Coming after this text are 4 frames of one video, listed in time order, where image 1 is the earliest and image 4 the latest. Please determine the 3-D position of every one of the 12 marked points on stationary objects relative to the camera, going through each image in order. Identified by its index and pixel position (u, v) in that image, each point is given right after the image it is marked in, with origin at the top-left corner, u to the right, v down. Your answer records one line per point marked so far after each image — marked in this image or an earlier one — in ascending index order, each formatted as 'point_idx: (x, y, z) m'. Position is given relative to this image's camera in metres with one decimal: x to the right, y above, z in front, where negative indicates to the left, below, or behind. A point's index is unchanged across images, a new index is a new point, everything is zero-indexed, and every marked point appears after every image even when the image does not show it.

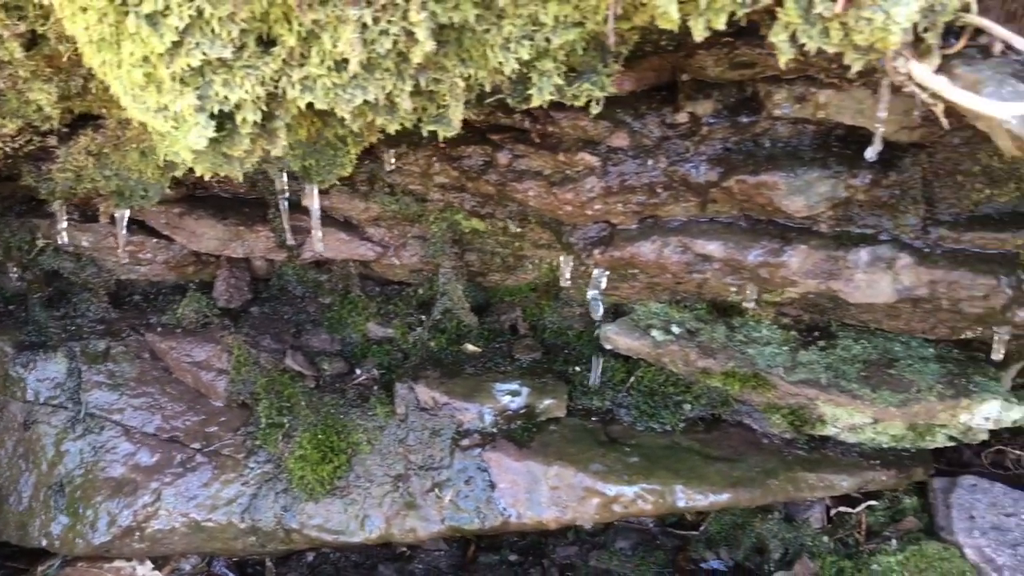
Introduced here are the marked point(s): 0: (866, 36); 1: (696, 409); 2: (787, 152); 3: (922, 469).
0: (+0.7, +0.5, +1.8) m
1: (+0.7, -0.5, +3.7) m
2: (+0.7, +0.4, +2.6) m
3: (+1.6, -0.7, +3.6) m
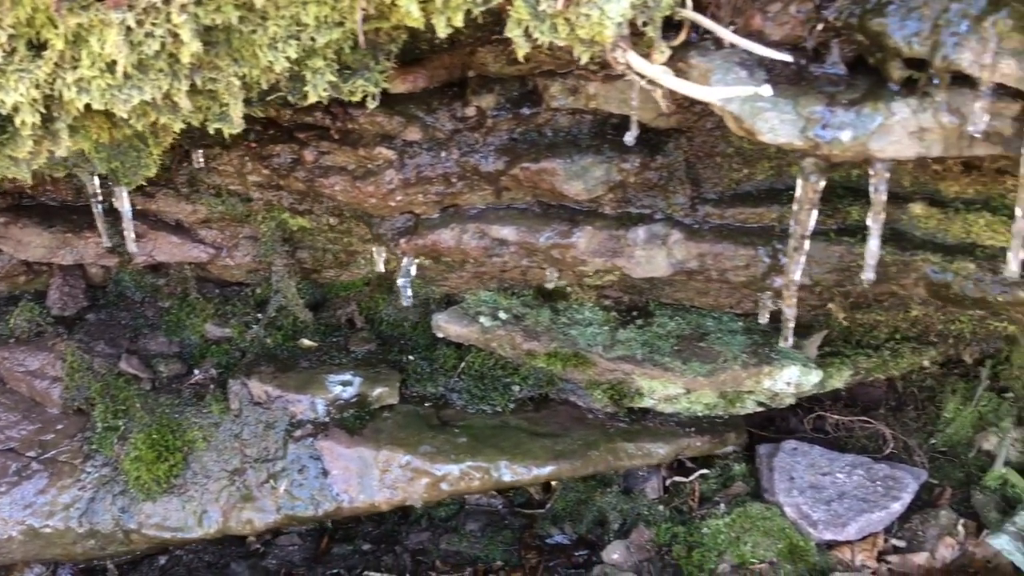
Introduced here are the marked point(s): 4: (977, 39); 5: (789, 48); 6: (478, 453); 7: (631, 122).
0: (+0.2, +0.5, +2.0) m
1: (0.0, -0.4, +3.9) m
2: (+0.2, +0.4, +2.8) m
3: (+0.9, -0.6, +3.9) m
4: (+1.0, +0.5, +1.9) m
5: (+0.7, +0.6, +2.3) m
6: (-0.1, -0.6, +3.5) m
7: (+0.3, +0.5, +2.7) m
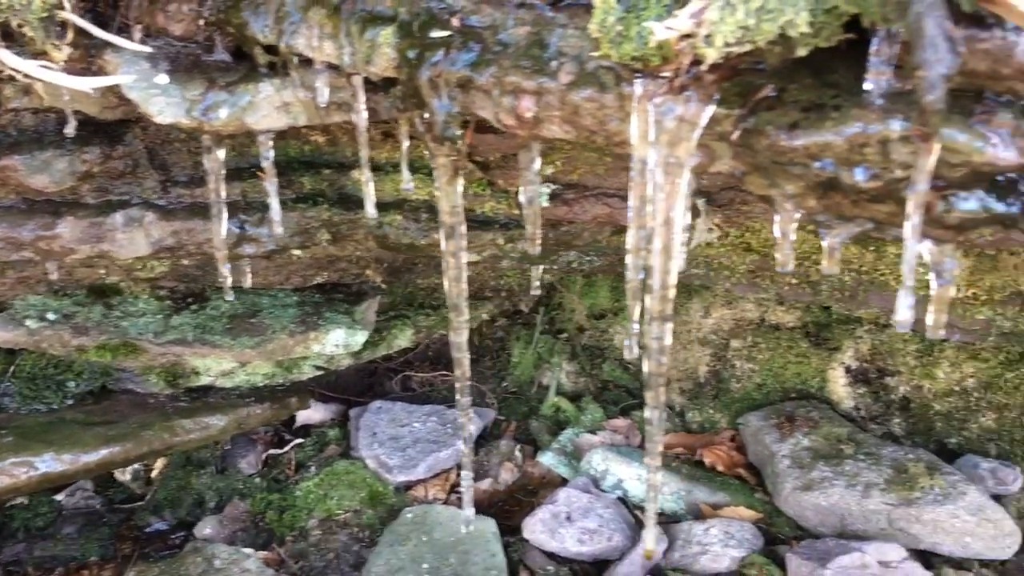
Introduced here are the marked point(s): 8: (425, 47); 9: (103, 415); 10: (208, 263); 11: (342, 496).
0: (-1.3, +0.6, +2.2) m
1: (-1.8, -0.4, +4.0) m
2: (-1.5, +0.5, +3.0) m
3: (-1.0, -0.5, +4.3) m
4: (-0.5, +0.7, +2.4) m
5: (-0.9, +0.7, +2.6) m
6: (-1.9, -0.6, +3.6) m
7: (-1.3, +0.5, +2.9) m
8: (-0.2, +0.6, +2.2) m
9: (-1.7, -0.5, +3.9) m
10: (-1.2, +0.1, +3.9) m
11: (-0.8, -1.0, +4.6) m
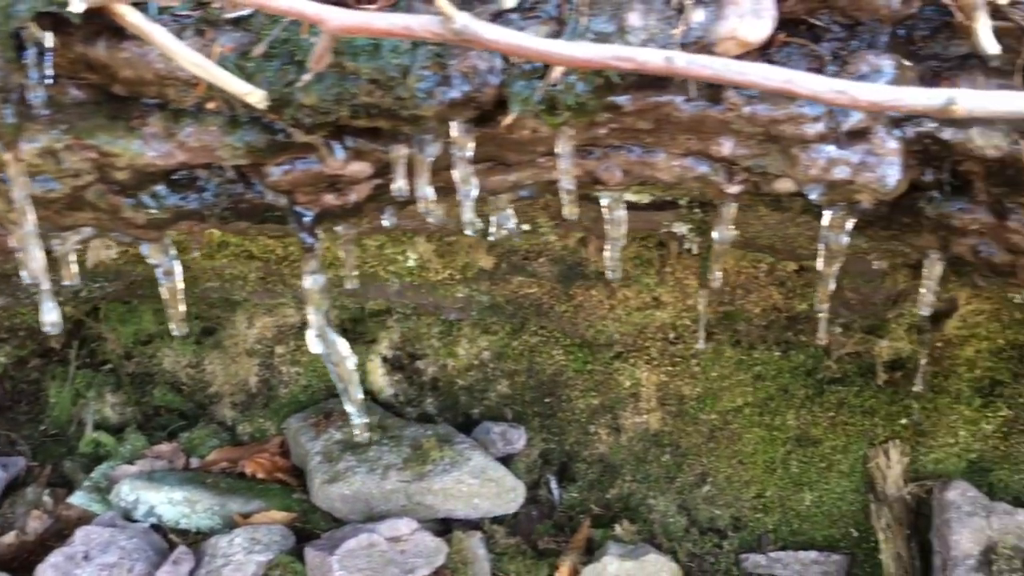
0: (-3.0, +0.3, +1.7) m
1: (-3.8, -0.8, +3.2) m
2: (-3.3, +0.1, +2.3) m
3: (-3.1, -0.8, +3.8) m
4: (-2.3, +0.5, +2.1) m
5: (-2.7, +0.4, +2.2) m
6: (-3.7, -1.0, +2.9) m
7: (-3.2, +0.2, +2.4) m
8: (-1.9, +0.4, +2.0) m
9: (-3.6, -0.9, +3.2) m
10: (-3.2, -0.2, +3.3) m
11: (-3.0, -1.3, +4.1) m
